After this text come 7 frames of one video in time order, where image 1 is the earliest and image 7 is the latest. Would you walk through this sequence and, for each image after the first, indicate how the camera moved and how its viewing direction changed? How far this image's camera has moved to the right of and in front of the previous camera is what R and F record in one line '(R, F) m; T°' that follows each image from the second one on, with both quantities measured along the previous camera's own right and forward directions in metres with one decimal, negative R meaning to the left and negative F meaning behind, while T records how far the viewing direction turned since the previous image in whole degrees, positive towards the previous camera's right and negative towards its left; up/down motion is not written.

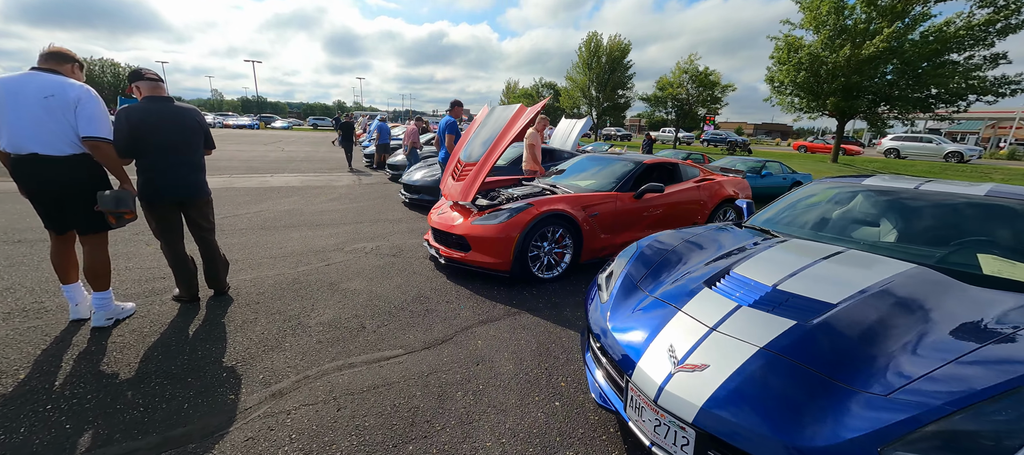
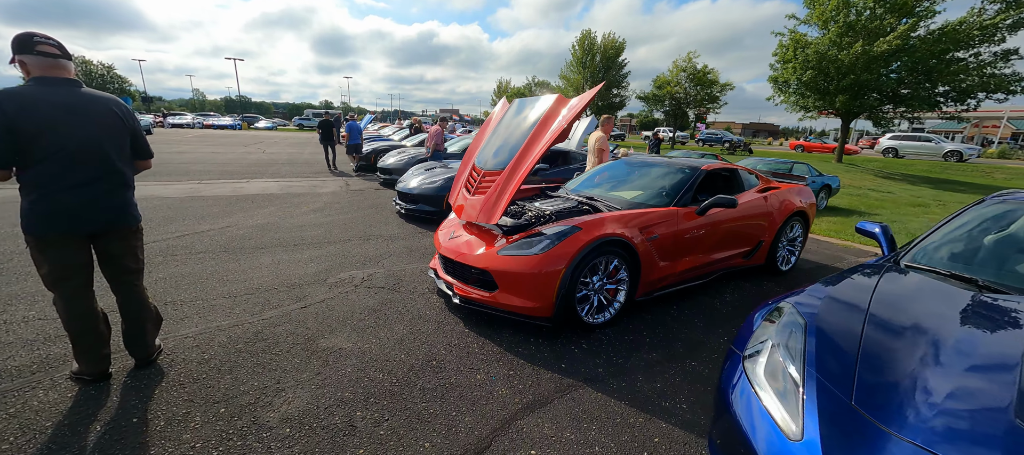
(-0.4, +0.9) m; +1°
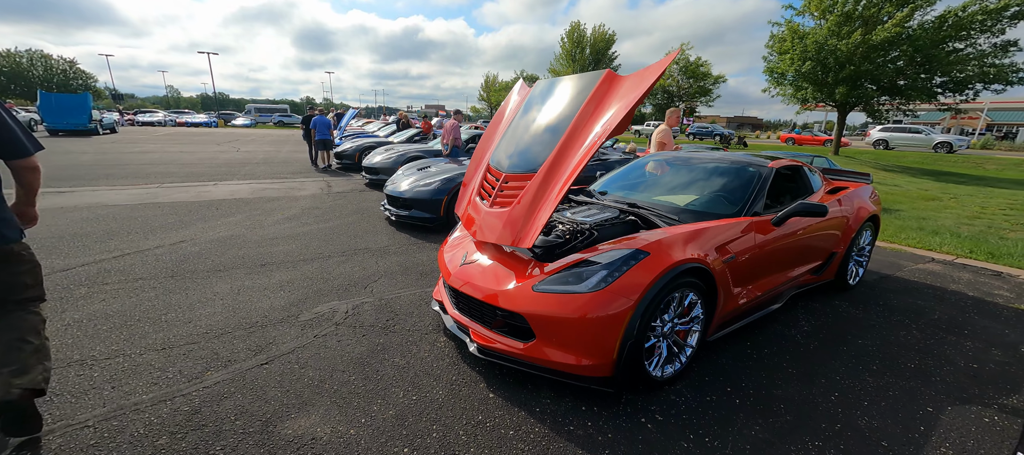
(-0.3, +0.7) m; +2°
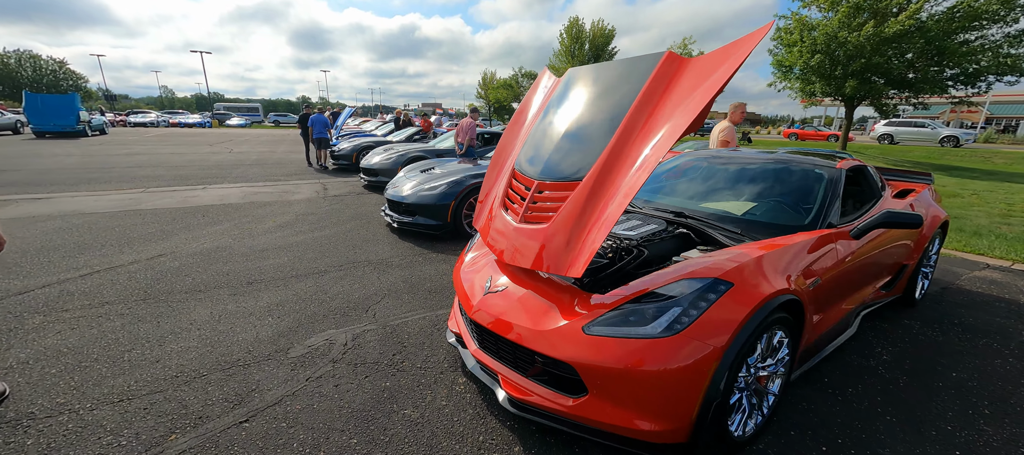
(-0.2, +0.4) m; 0°
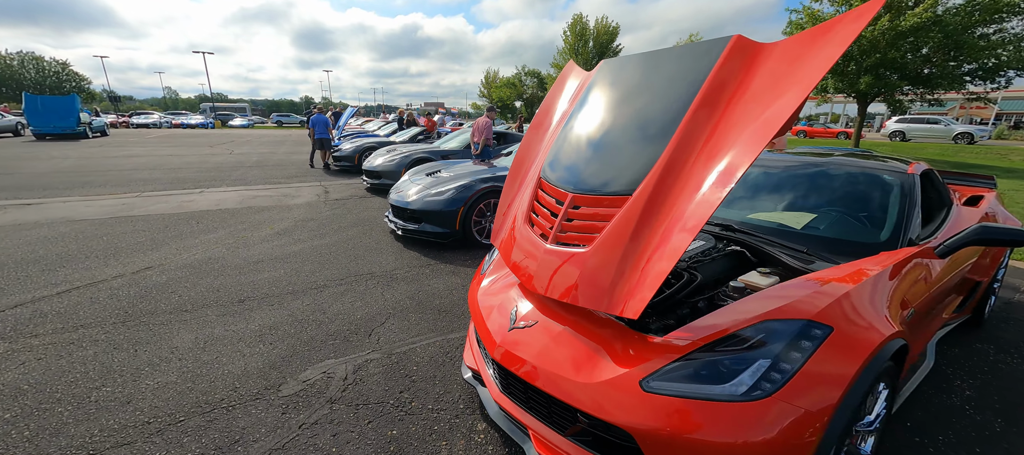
(-0.1, +0.3) m; 0°
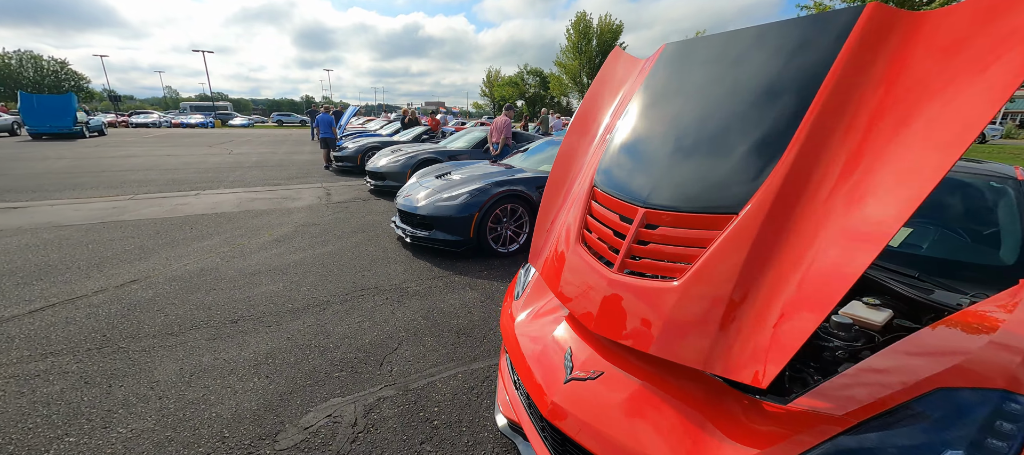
(-0.2, +0.3) m; 0°
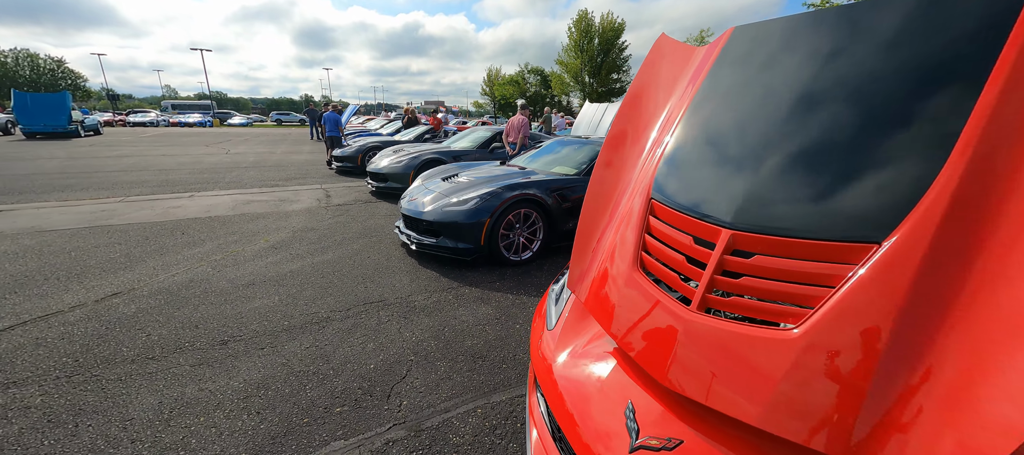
(-0.1, +0.3) m; 0°
